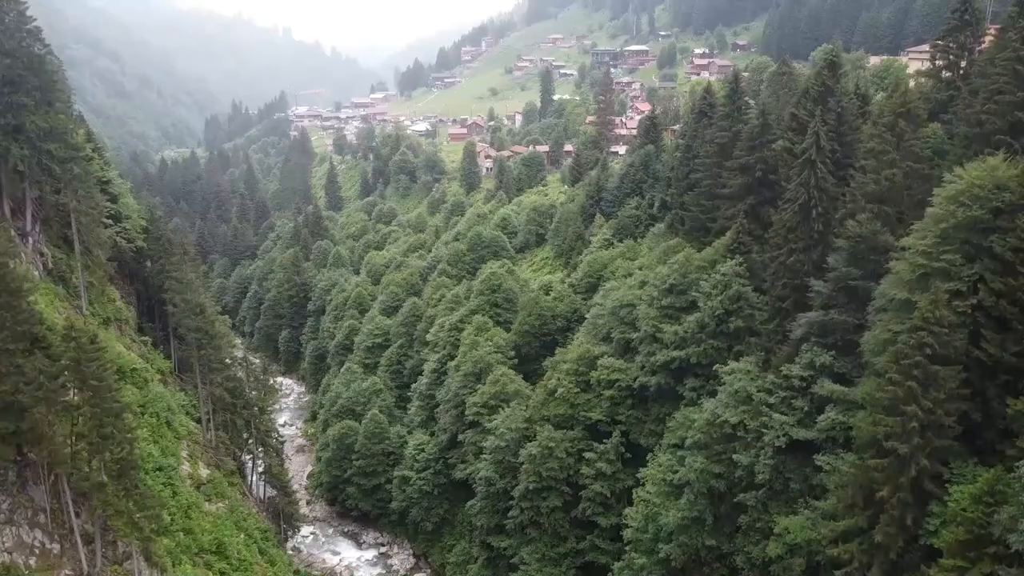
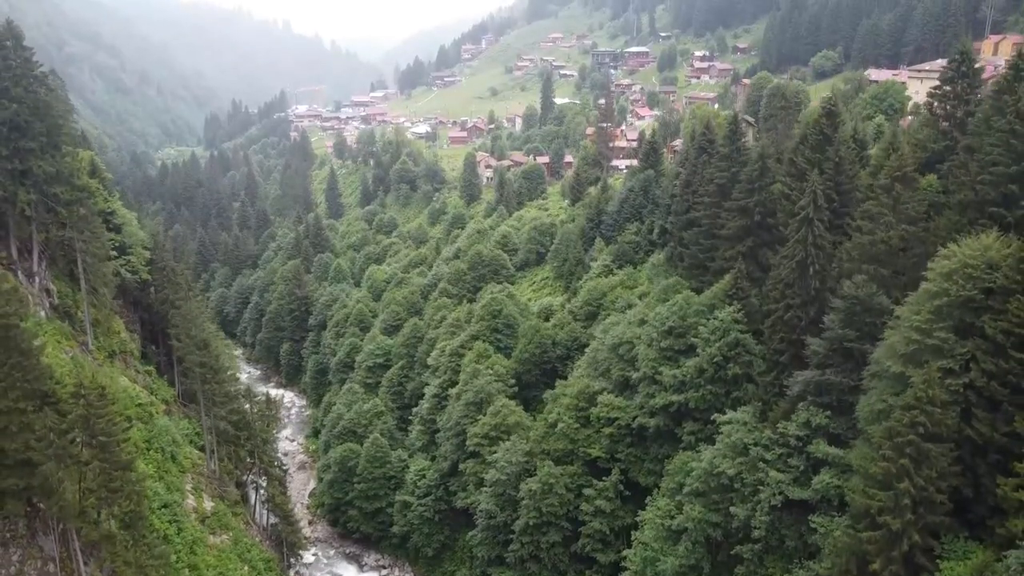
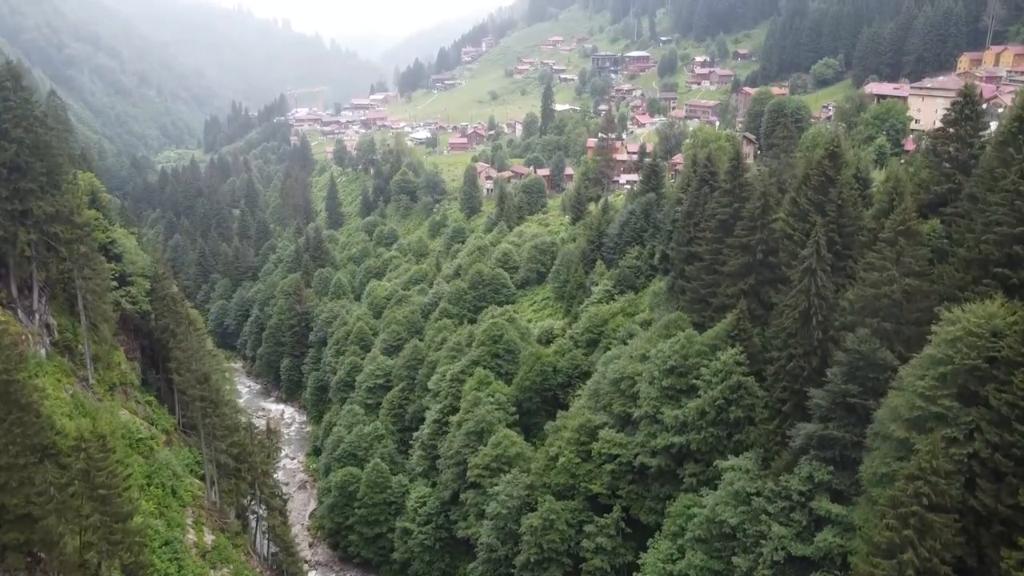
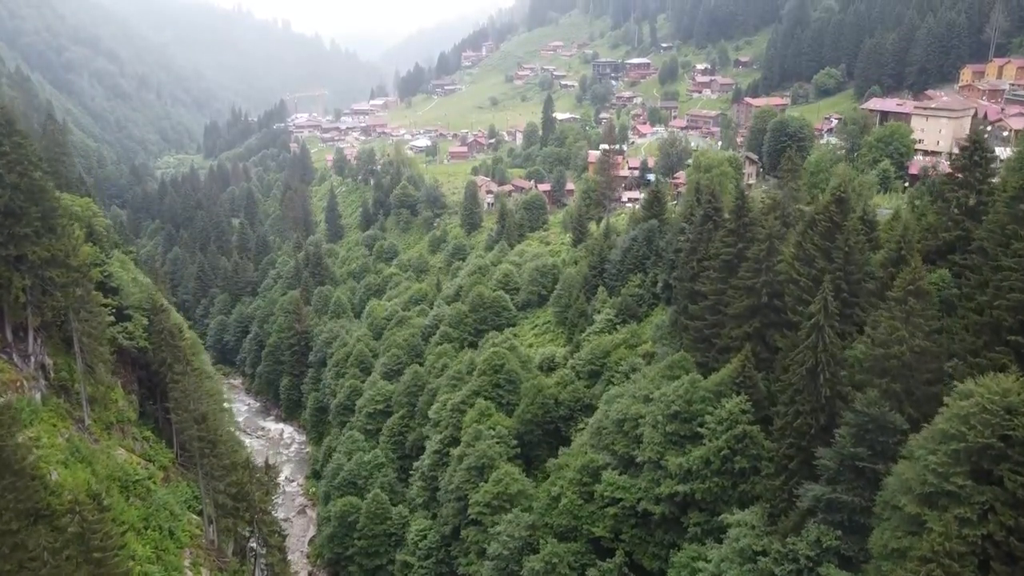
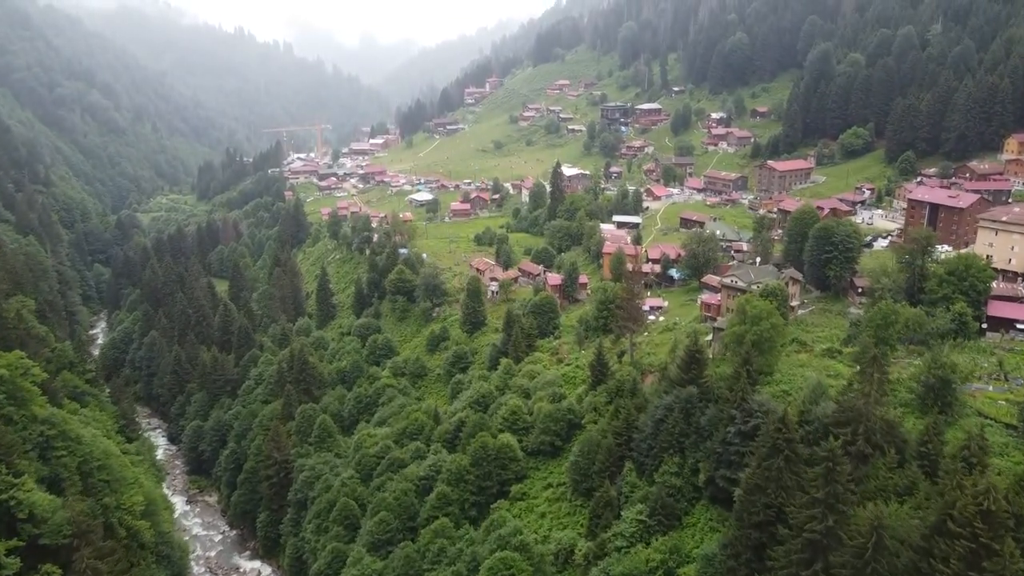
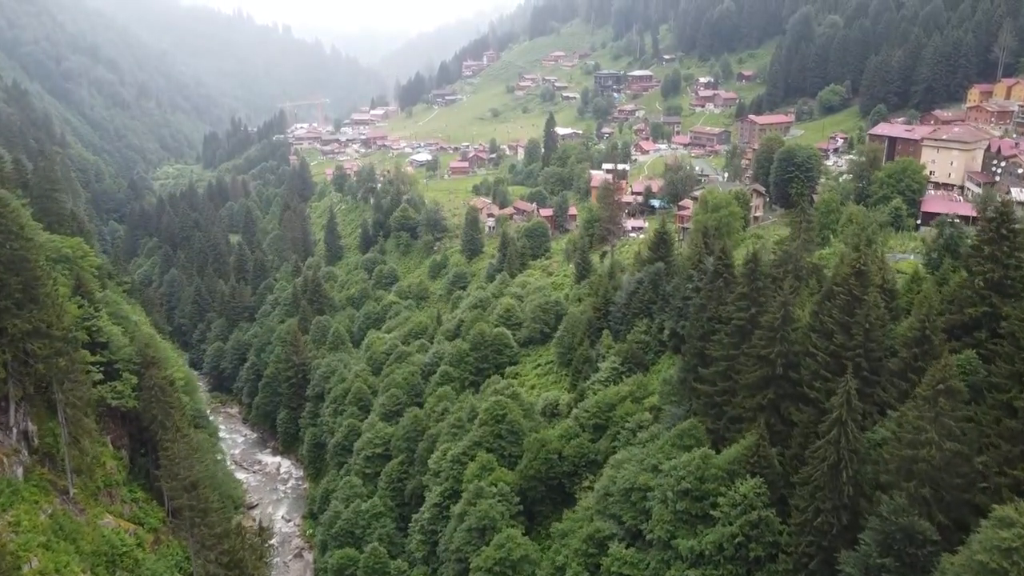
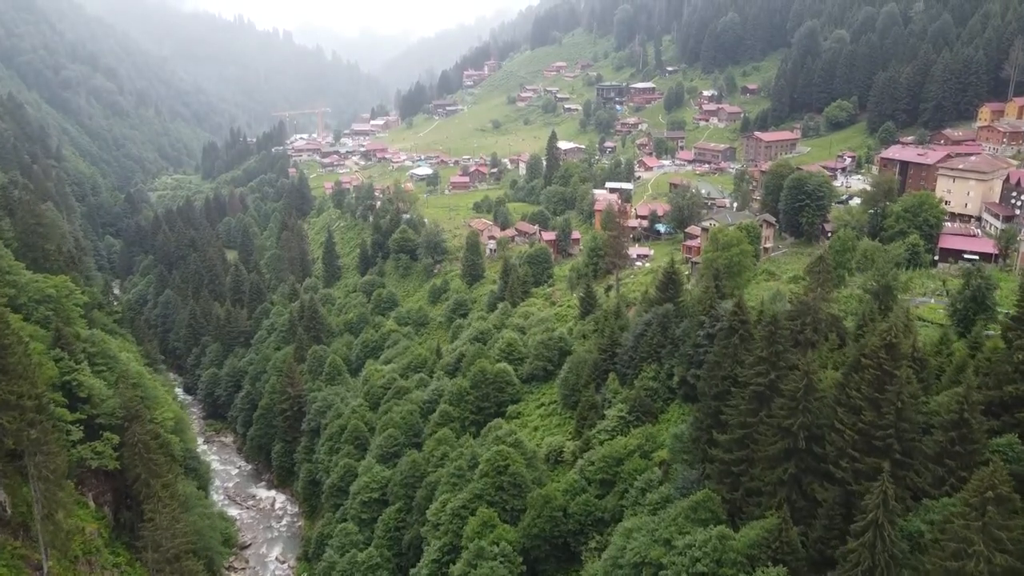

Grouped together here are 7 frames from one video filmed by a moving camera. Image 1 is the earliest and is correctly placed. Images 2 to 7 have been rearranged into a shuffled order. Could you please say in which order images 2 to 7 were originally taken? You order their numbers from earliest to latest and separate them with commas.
2, 3, 4, 6, 7, 5
